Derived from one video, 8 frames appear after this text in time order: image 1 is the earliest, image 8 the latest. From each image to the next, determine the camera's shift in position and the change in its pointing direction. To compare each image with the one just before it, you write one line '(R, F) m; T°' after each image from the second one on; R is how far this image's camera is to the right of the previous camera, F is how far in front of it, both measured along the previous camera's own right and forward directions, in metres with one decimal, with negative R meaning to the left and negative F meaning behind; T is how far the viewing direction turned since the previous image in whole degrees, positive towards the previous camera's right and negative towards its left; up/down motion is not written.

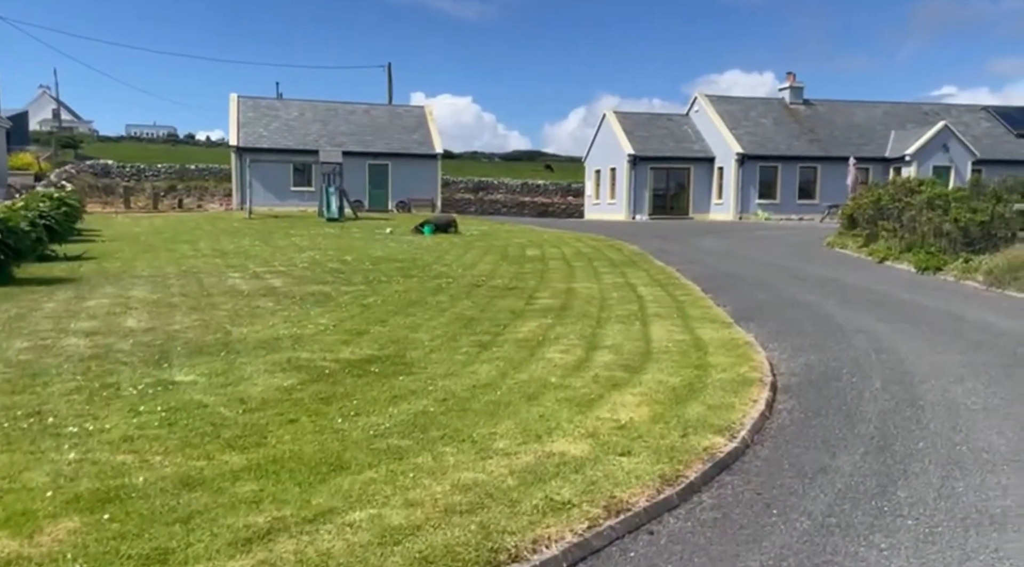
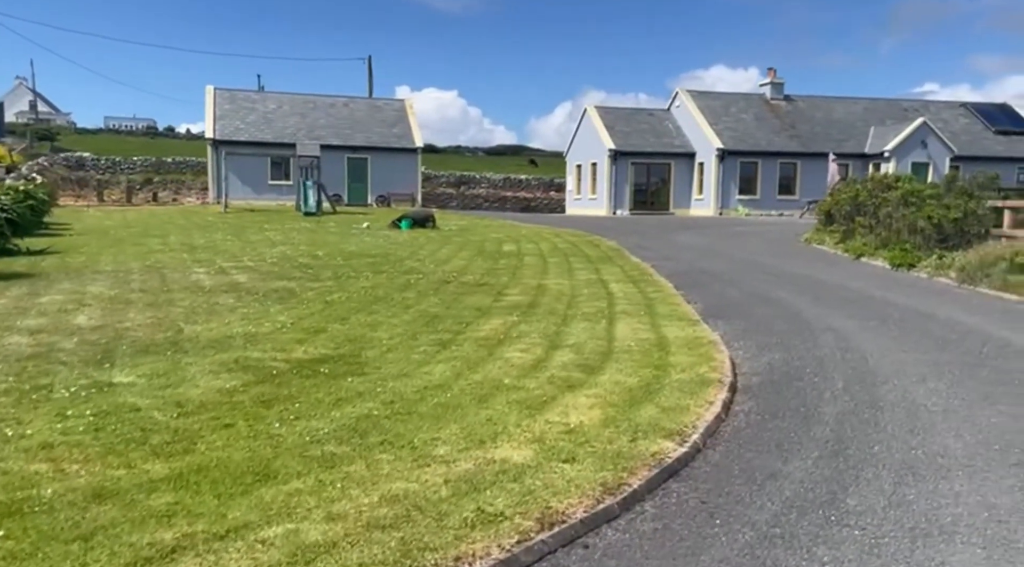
(+0.2, +0.2) m; +1°
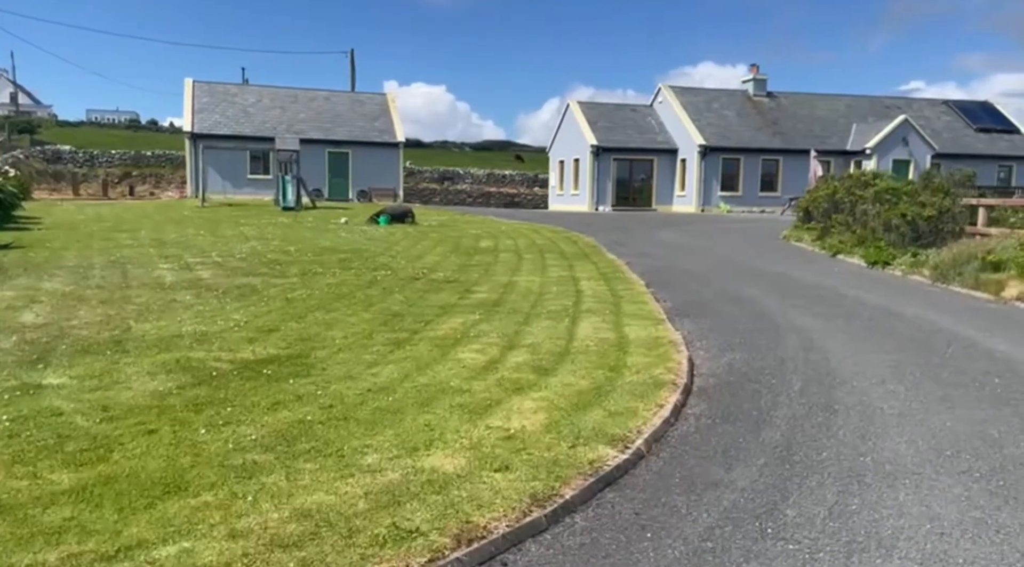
(+0.3, +0.2) m; +1°
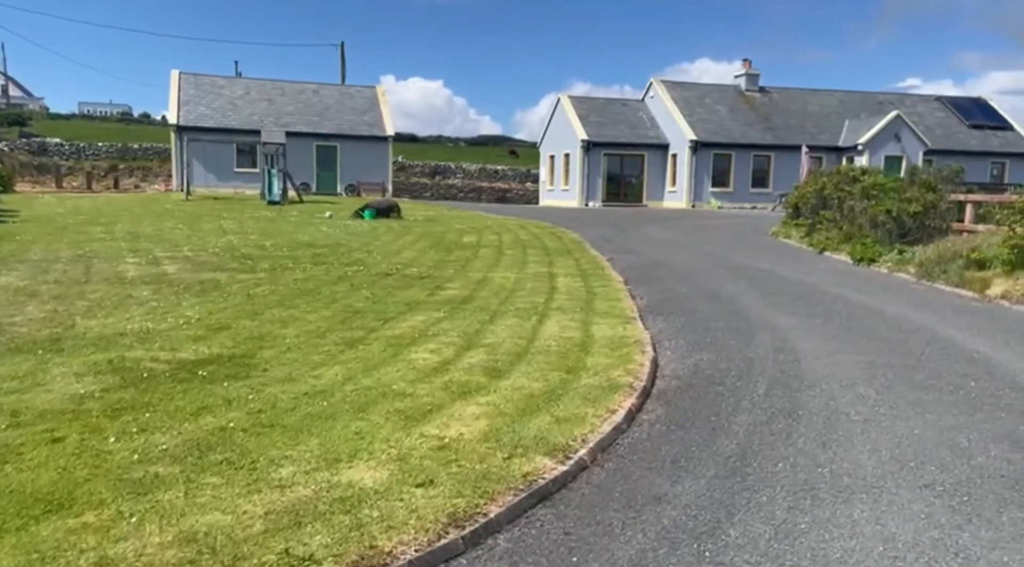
(+0.3, +0.3) m; 0°
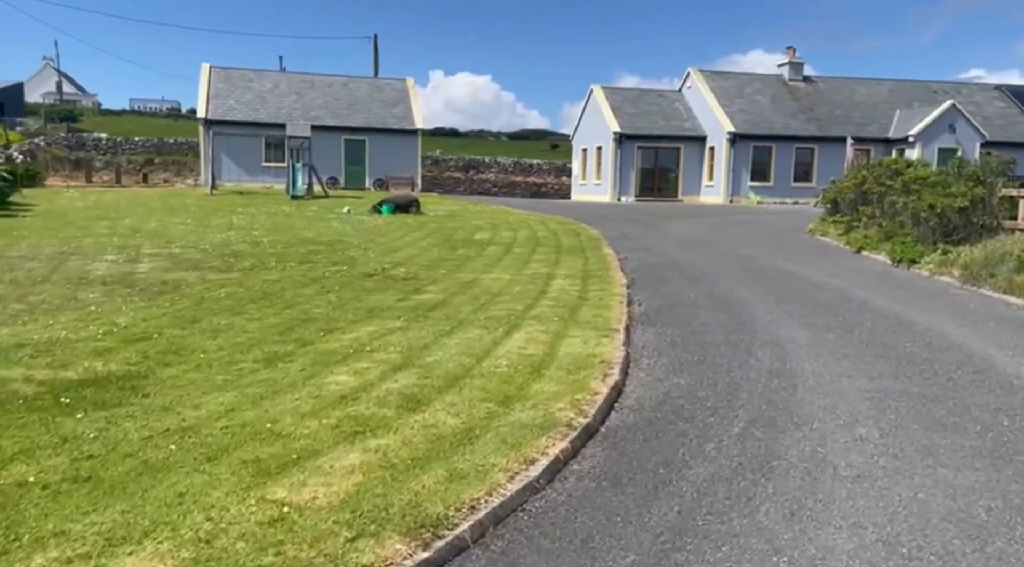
(+0.7, +1.0) m; -3°
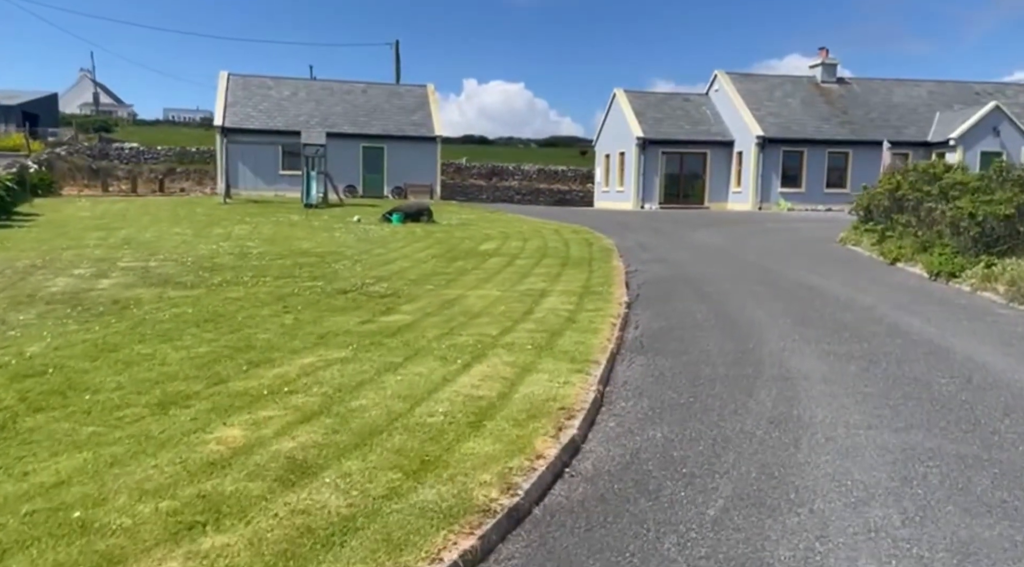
(+0.5, +1.1) m; -2°
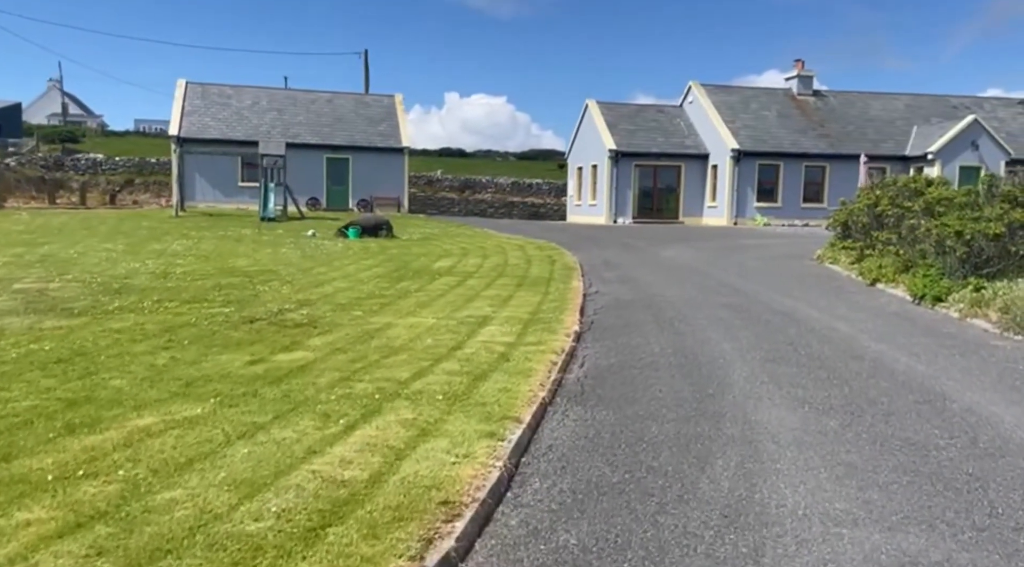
(+0.5, +1.3) m; +1°
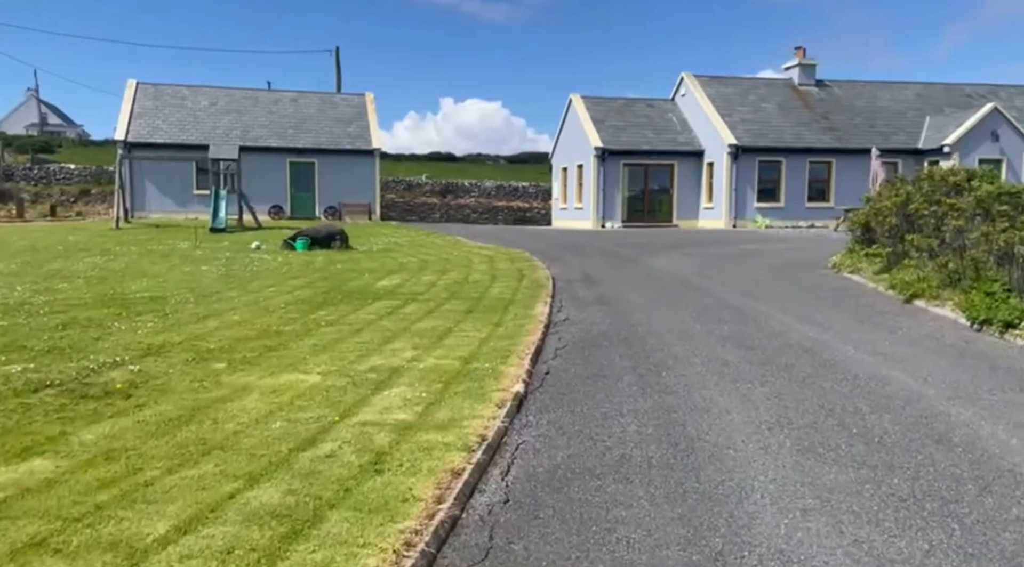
(+0.7, +3.0) m; 0°
